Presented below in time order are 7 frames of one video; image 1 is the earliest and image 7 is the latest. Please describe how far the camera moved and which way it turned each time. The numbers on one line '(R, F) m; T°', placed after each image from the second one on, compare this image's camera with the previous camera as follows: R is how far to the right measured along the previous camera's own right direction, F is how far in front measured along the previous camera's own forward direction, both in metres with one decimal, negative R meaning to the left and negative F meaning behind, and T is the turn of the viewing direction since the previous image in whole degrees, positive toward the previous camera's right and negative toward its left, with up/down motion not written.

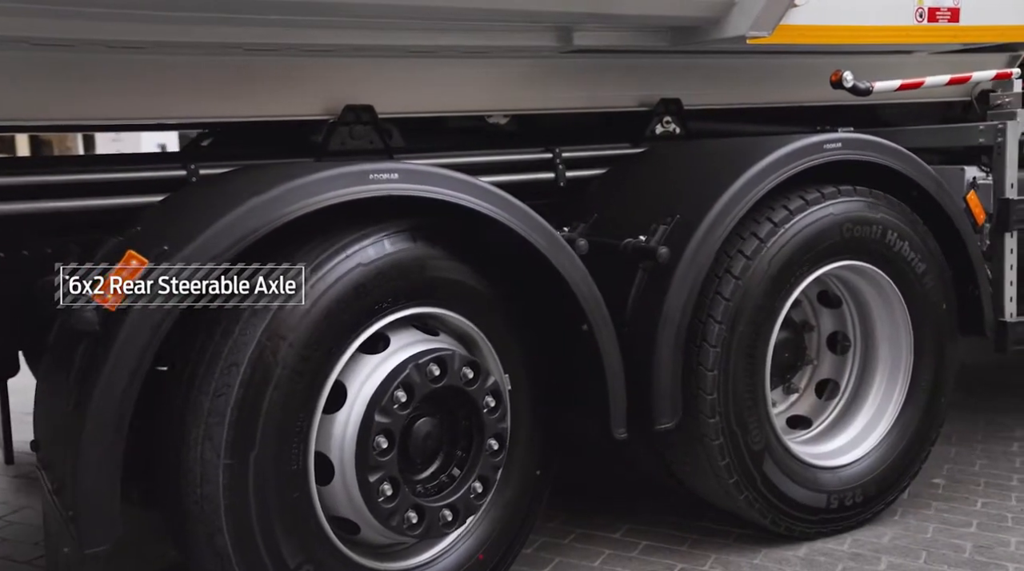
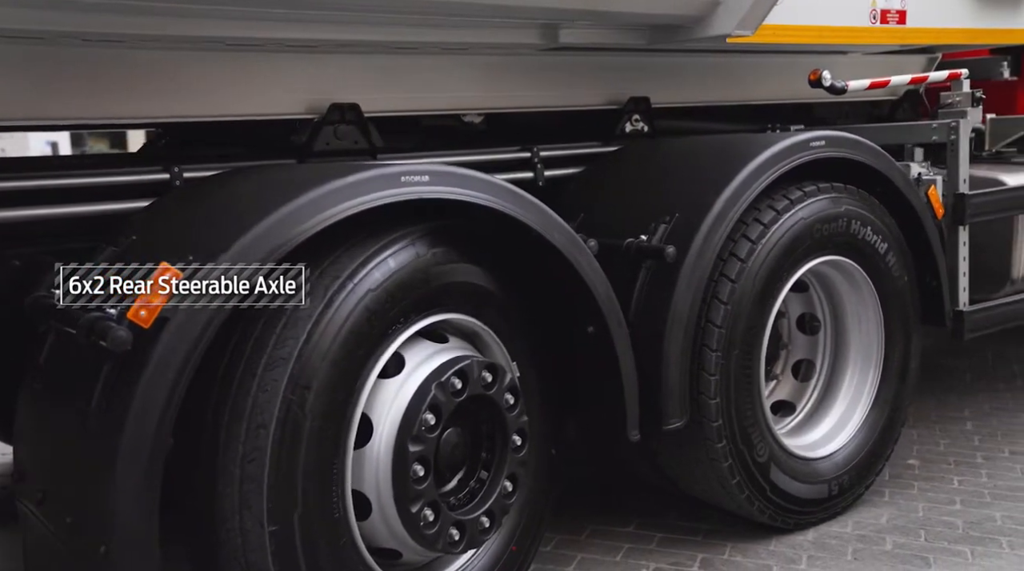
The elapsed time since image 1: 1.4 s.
(-0.5, +0.1) m; +9°
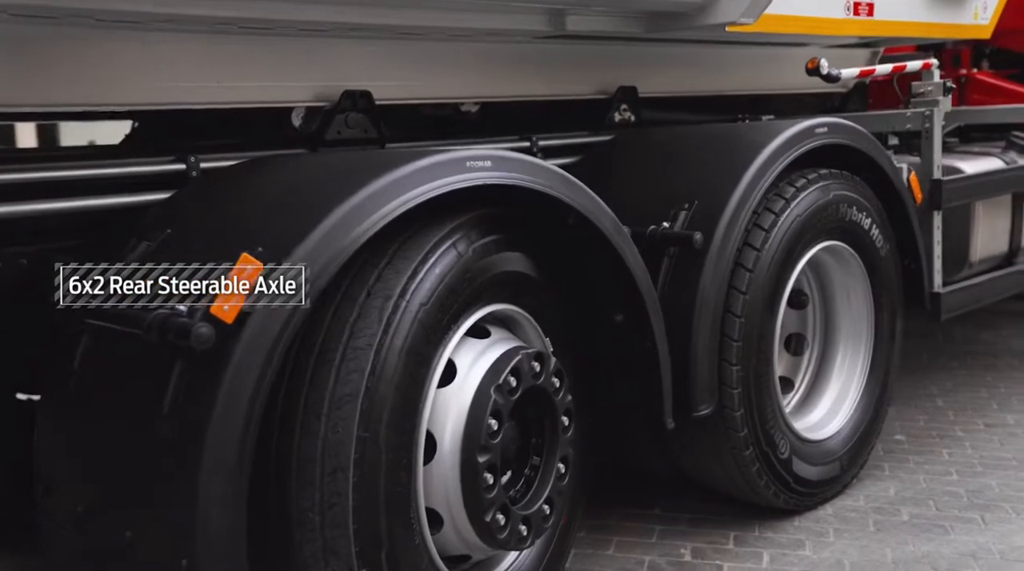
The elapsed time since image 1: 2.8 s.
(-0.5, +0.1) m; +8°
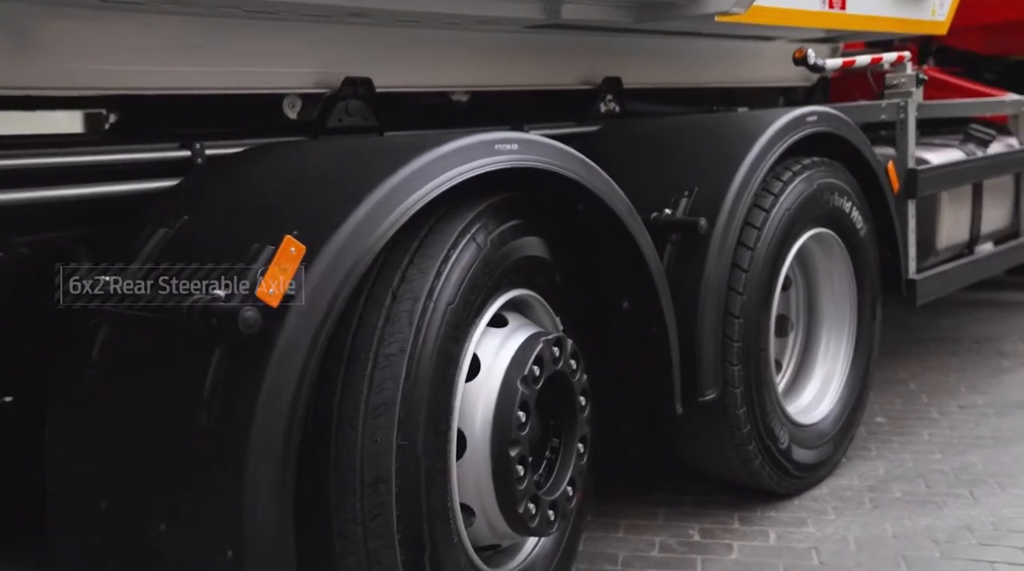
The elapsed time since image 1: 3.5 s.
(-0.3, 0.0) m; +5°
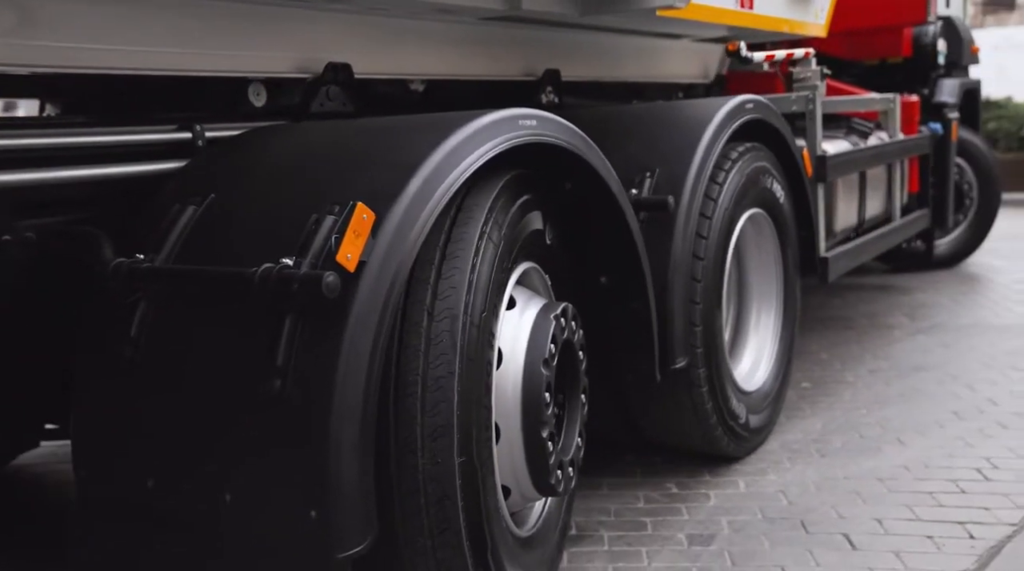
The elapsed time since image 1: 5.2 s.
(-0.5, -0.1) m; +10°
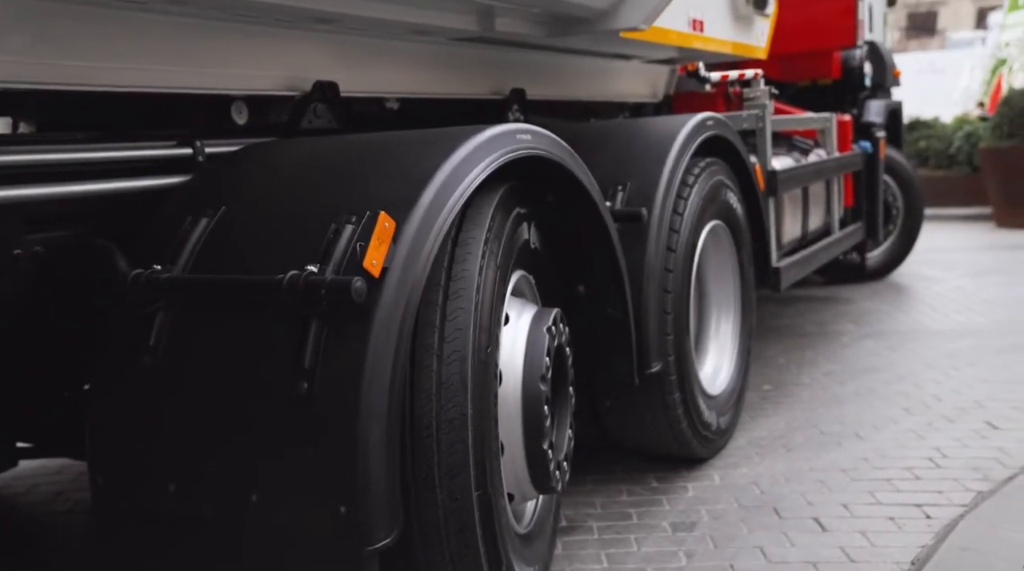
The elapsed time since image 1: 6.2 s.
(-0.2, -0.1) m; +4°
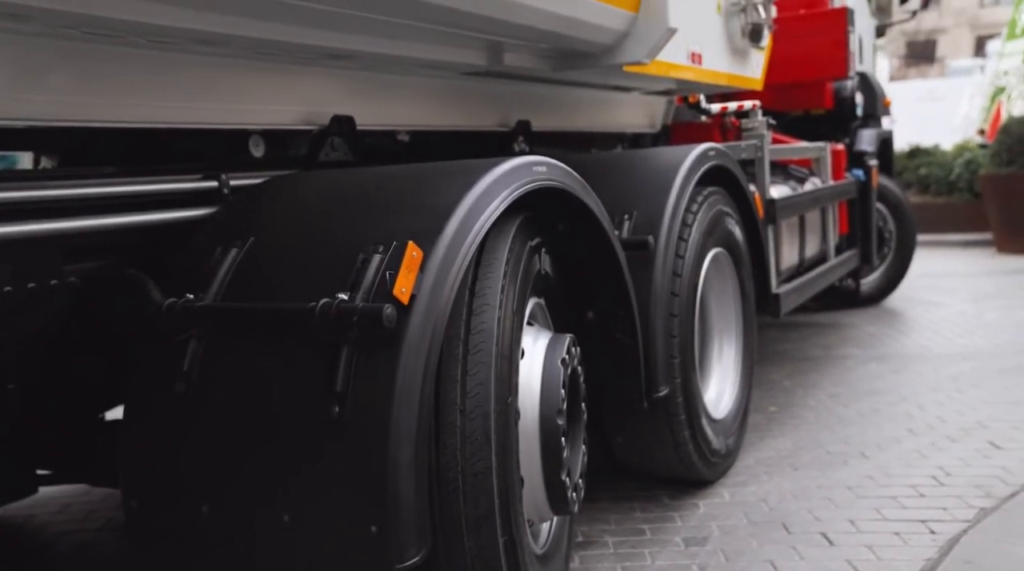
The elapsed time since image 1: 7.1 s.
(-0.1, -0.1) m; +1°
